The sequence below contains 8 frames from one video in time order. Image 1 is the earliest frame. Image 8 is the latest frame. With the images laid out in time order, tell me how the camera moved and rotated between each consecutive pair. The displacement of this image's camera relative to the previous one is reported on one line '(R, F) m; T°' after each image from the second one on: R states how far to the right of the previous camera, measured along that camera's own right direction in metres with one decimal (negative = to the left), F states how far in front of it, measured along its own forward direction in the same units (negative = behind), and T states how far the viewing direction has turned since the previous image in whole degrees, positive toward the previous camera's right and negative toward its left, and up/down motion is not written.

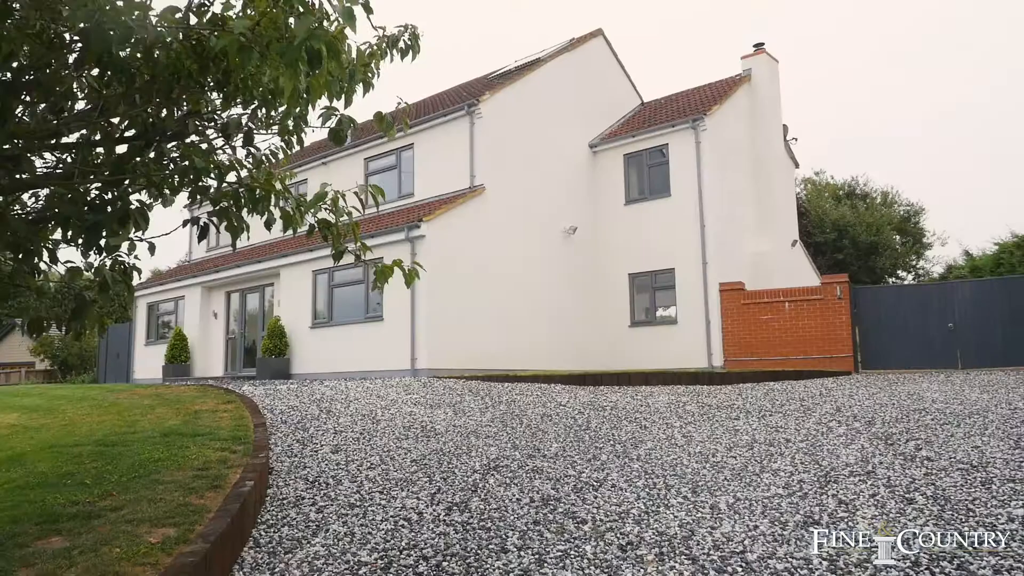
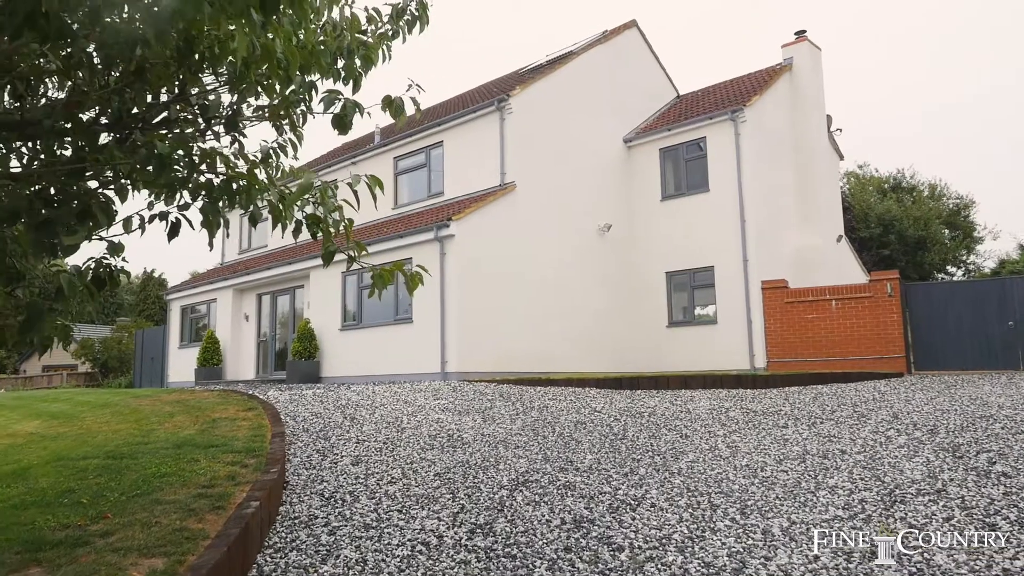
(+0.1, +0.5) m; -3°
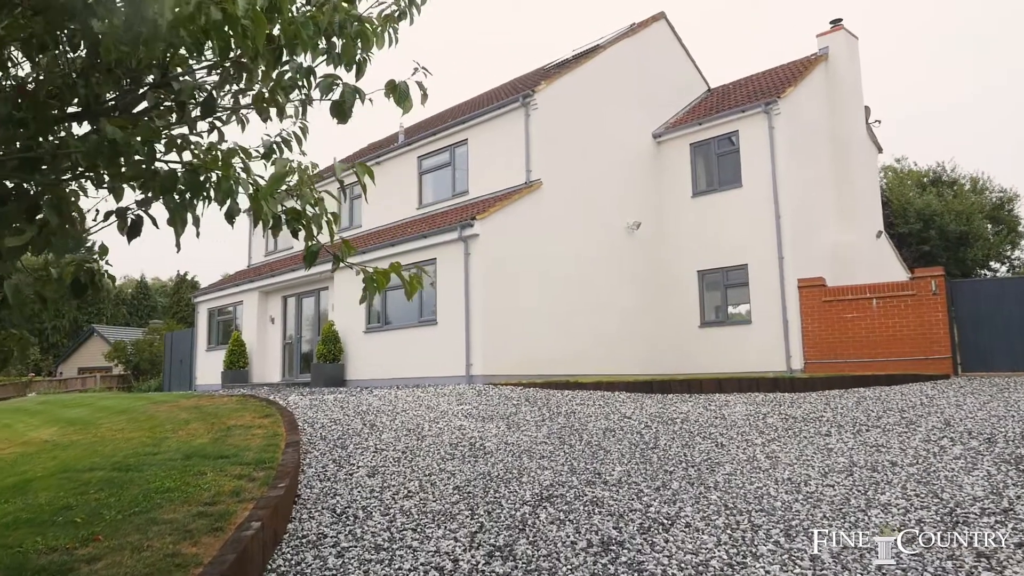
(+0.1, +0.4) m; -2°
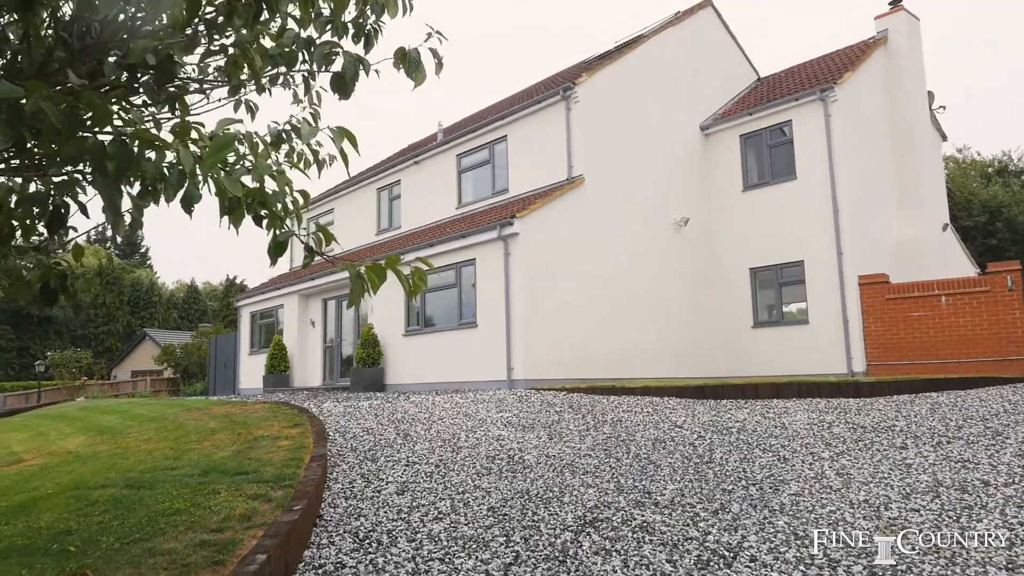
(+0.1, +0.6) m; -3°
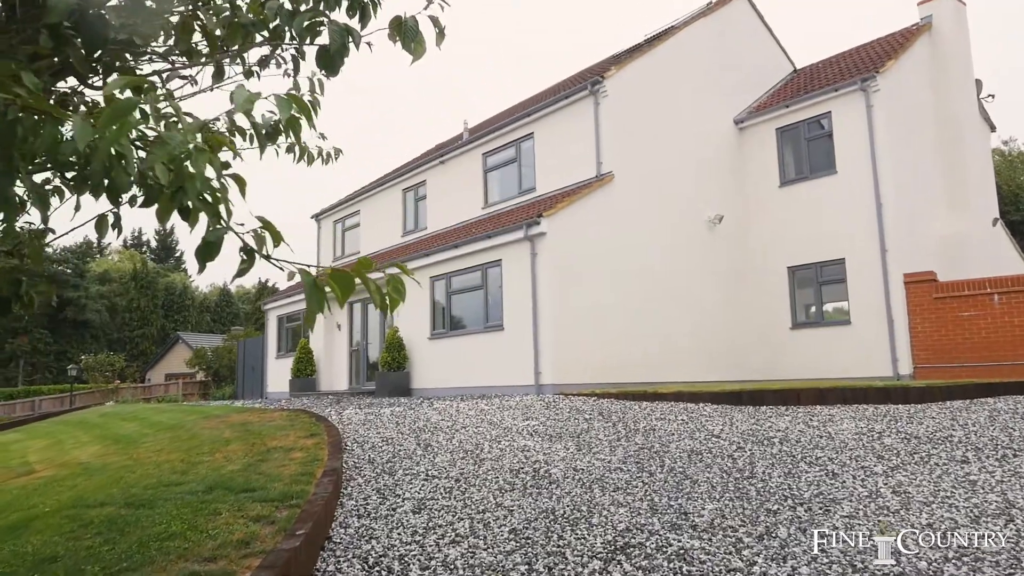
(+0.1, +0.4) m; -2°
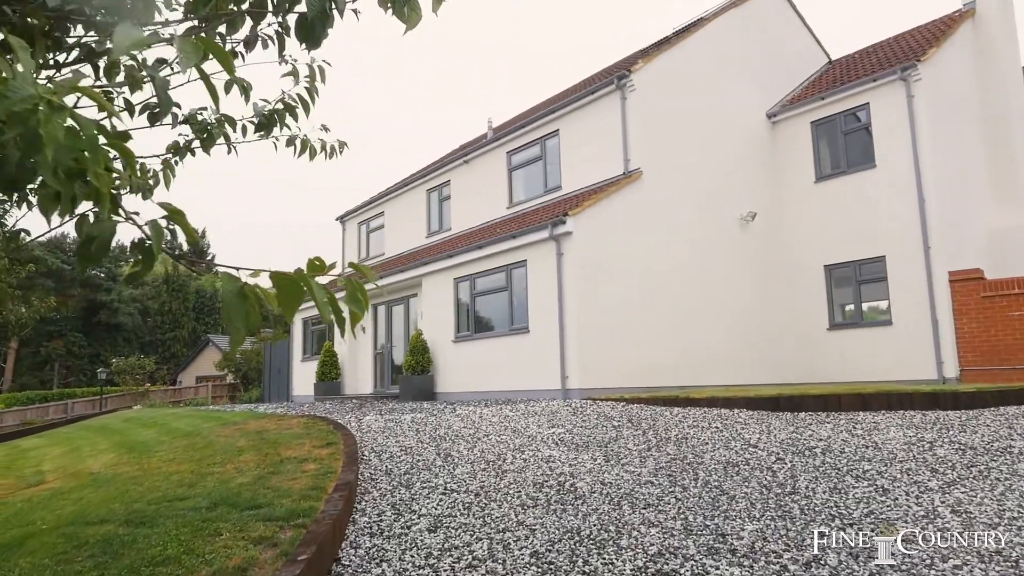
(+0.1, +0.4) m; -2°
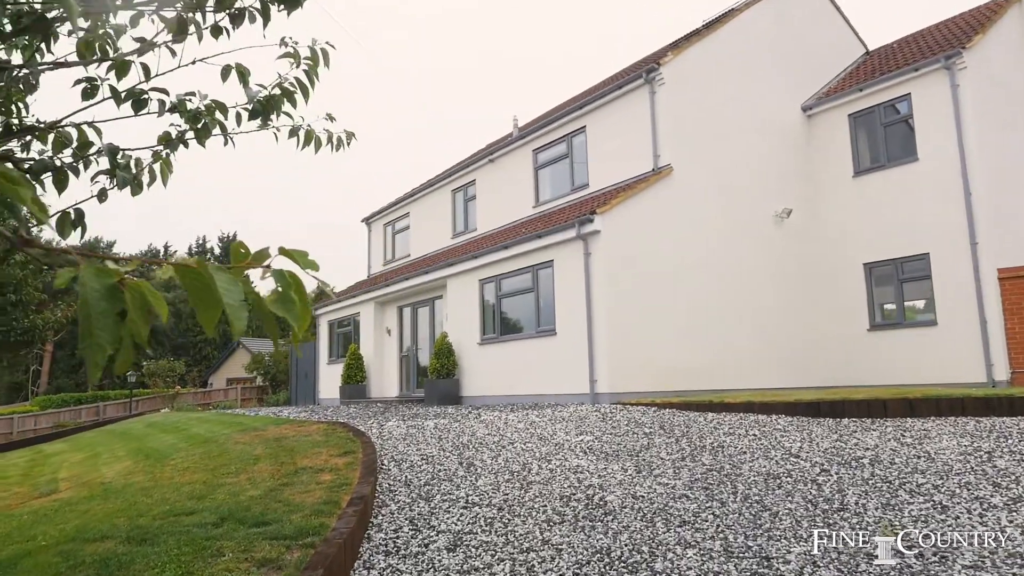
(0.0, +0.4) m; -2°
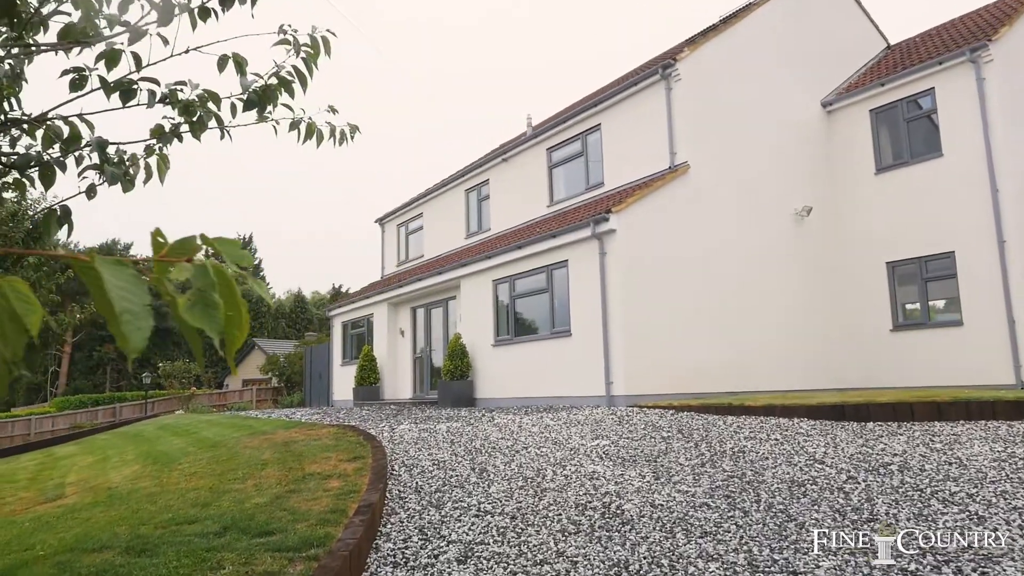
(0.0, +0.2) m; -1°
